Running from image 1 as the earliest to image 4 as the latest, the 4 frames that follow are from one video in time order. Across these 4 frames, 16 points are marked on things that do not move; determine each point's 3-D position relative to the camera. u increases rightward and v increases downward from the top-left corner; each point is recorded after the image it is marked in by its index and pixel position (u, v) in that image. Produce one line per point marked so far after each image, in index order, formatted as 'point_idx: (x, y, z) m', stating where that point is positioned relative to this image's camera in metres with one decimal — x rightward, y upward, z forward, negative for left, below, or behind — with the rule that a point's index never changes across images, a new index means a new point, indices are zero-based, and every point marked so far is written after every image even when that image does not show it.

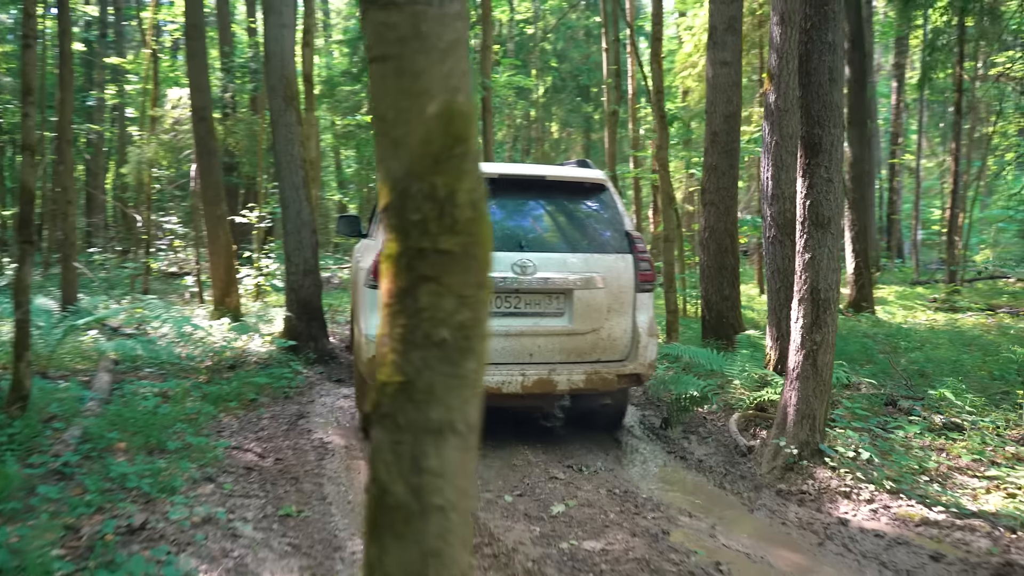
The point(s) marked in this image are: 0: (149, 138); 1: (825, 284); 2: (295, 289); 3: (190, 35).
0: (-4.7, +2.0, +11.0) m
1: (+1.4, 0.0, +3.7) m
2: (-1.6, 0.0, +6.4) m
3: (-3.3, +2.6, +8.6) m
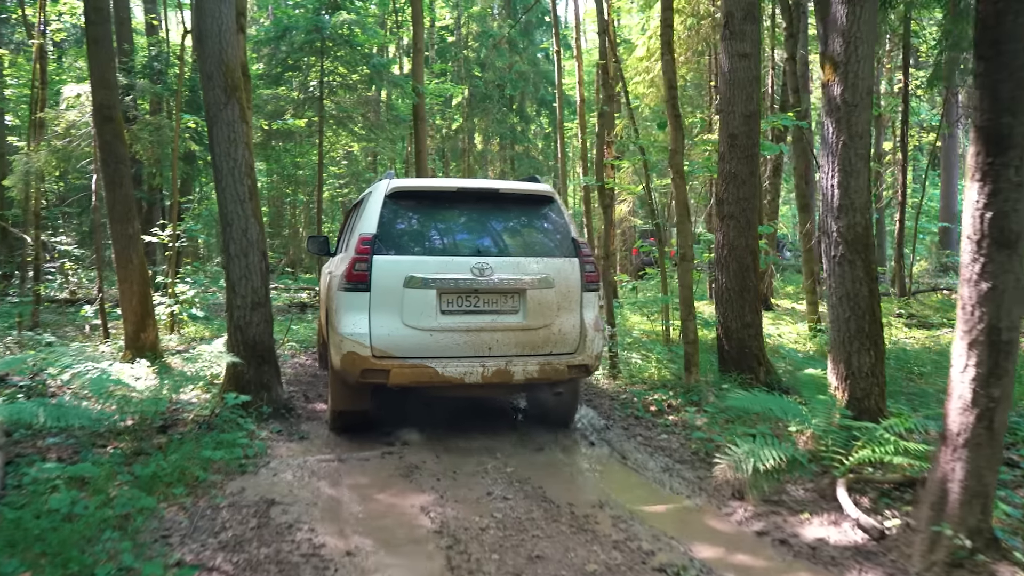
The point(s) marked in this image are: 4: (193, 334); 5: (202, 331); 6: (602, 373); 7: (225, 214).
0: (-5.3, +1.6, +9.4) m
1: (+1.6, -0.1, +2.8) m
2: (-1.6, -0.2, +5.1) m
3: (-3.6, +2.3, +7.1) m
4: (-3.6, -0.5, +9.5) m
5: (-3.6, -0.5, +9.7) m
6: (+0.7, -0.7, +6.9) m
7: (-1.7, +0.5, +5.1) m
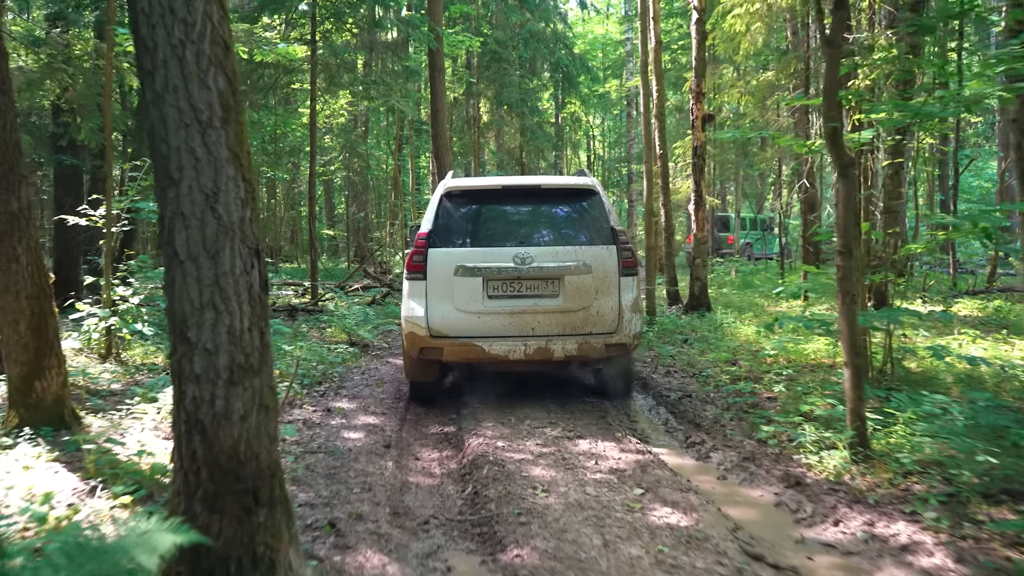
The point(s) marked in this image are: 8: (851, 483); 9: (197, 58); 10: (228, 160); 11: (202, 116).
0: (-4.6, +1.6, +6.3) m
1: (+2.6, -0.3, -0.1) m
2: (-0.8, -0.4, +2.2) m
3: (-2.8, +2.2, +4.1) m
4: (-2.9, -0.6, +6.5) m
5: (-2.9, -0.5, +6.7) m
6: (+1.5, -0.8, +4.1) m
7: (-0.9, +0.3, +2.1) m
8: (+1.5, -0.9, +3.6) m
9: (-0.8, +0.6, +2.2) m
10: (-0.7, +0.3, +2.2) m
11: (-0.8, +0.4, +2.1) m
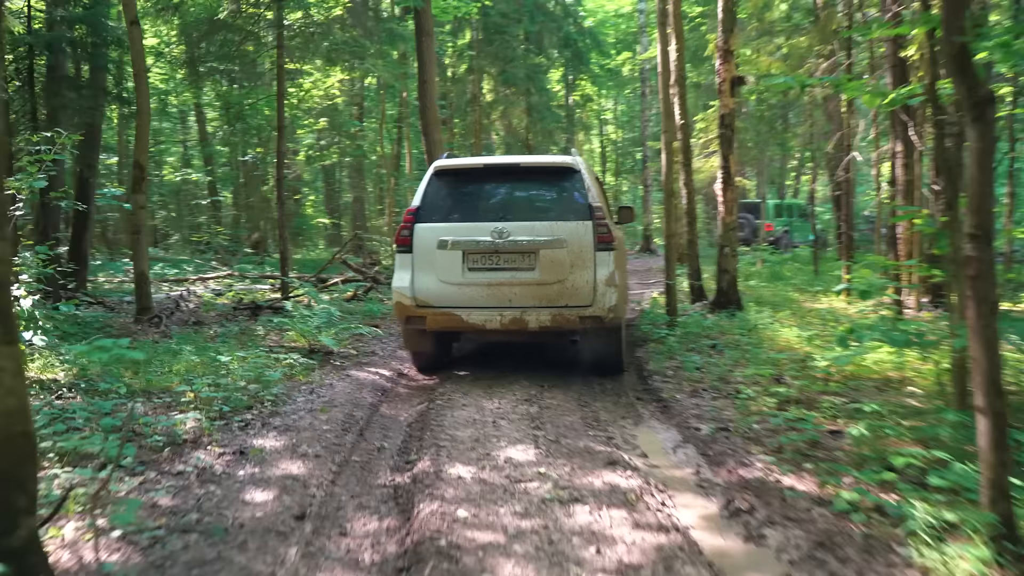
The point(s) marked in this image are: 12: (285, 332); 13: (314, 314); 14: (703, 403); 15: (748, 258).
0: (-4.7, +1.6, +5.0) m
1: (+2.4, -0.3, -1.5) m
2: (-1.0, -0.4, +0.8) m
3: (-2.9, +2.2, +2.7) m
4: (-3.0, -0.6, +5.2) m
5: (-2.9, -0.5, +5.4) m
6: (+1.4, -0.8, +2.7) m
7: (-1.1, +0.3, +0.8) m
8: (+1.4, -0.9, +2.3) m
9: (-1.0, +0.5, +0.8) m
10: (-0.9, +0.3, +0.9) m
11: (-1.0, +0.4, +0.8) m
12: (-1.9, -0.4, +7.1) m
13: (-1.8, -0.2, +7.8) m
14: (+1.1, -0.7, +4.9) m
15: (+4.1, +0.5, +14.7) m
